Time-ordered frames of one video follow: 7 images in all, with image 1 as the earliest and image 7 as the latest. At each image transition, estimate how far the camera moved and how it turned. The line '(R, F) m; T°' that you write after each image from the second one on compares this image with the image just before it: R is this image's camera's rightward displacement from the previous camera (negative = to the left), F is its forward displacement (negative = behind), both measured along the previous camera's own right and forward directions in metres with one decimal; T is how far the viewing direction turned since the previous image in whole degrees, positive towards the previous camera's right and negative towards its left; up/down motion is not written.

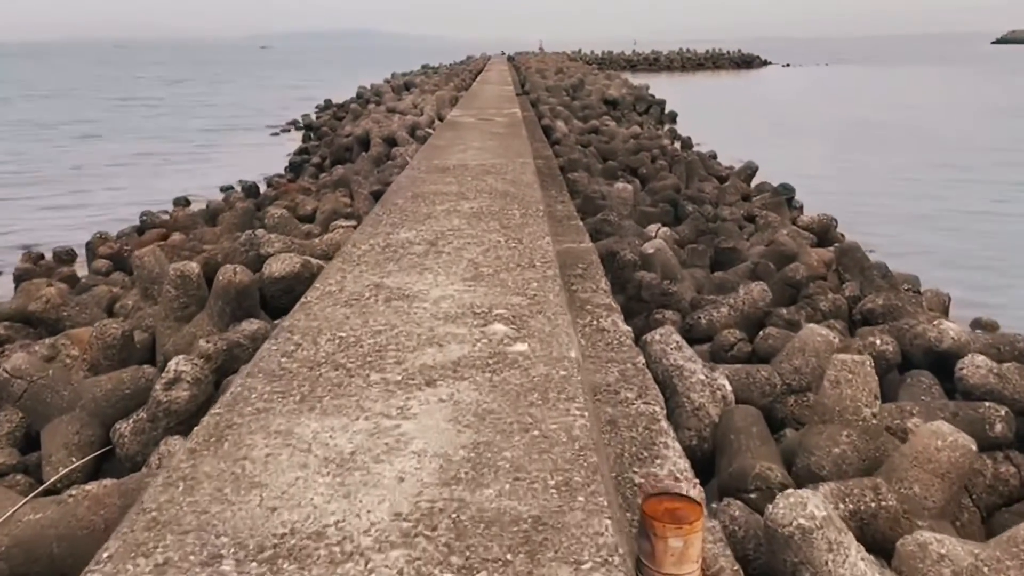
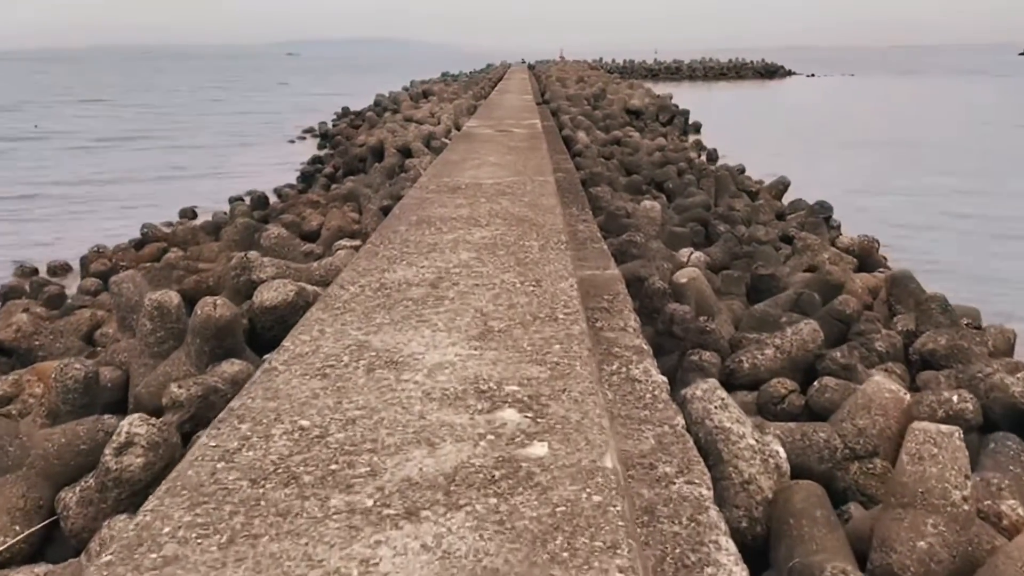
(0.0, +0.5) m; -1°
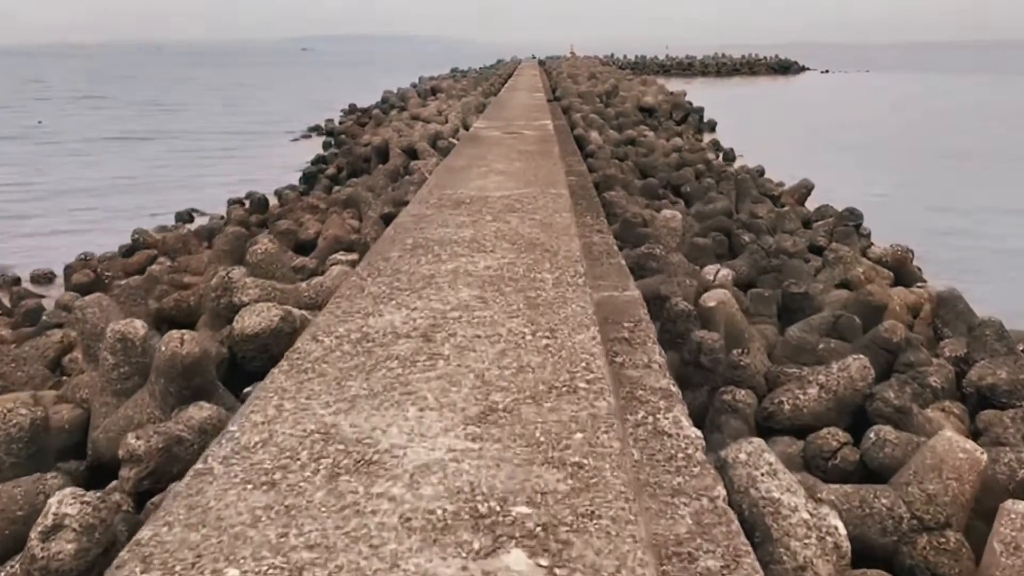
(0.0, +0.4) m; -1°
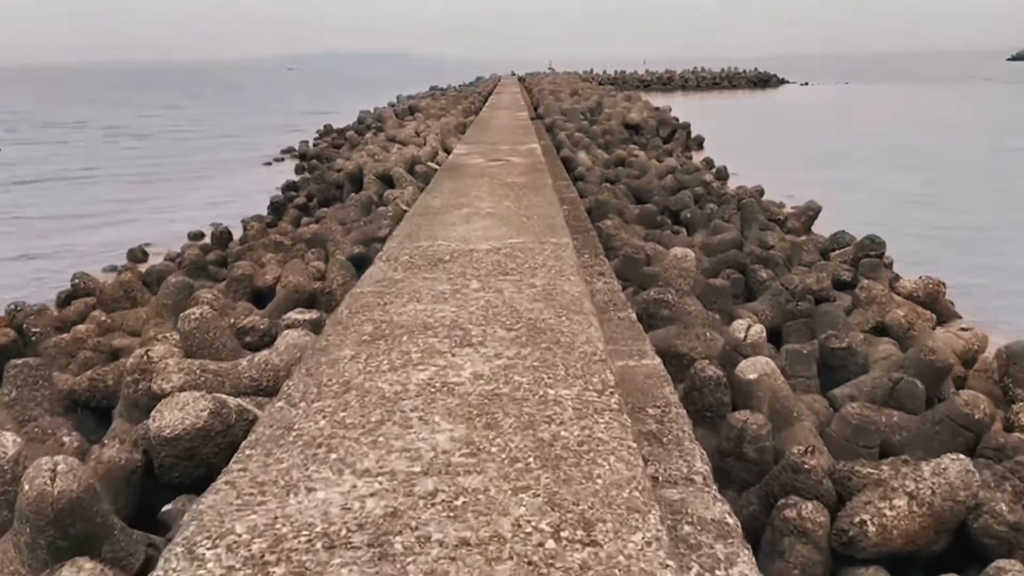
(0.0, +0.8) m; +1°
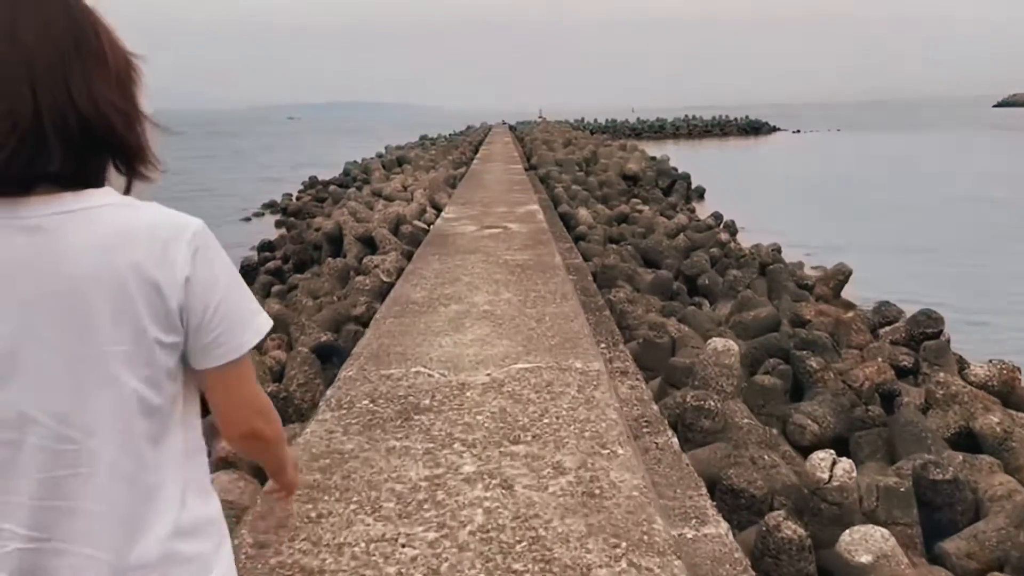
(0.0, +1.0) m; +1°
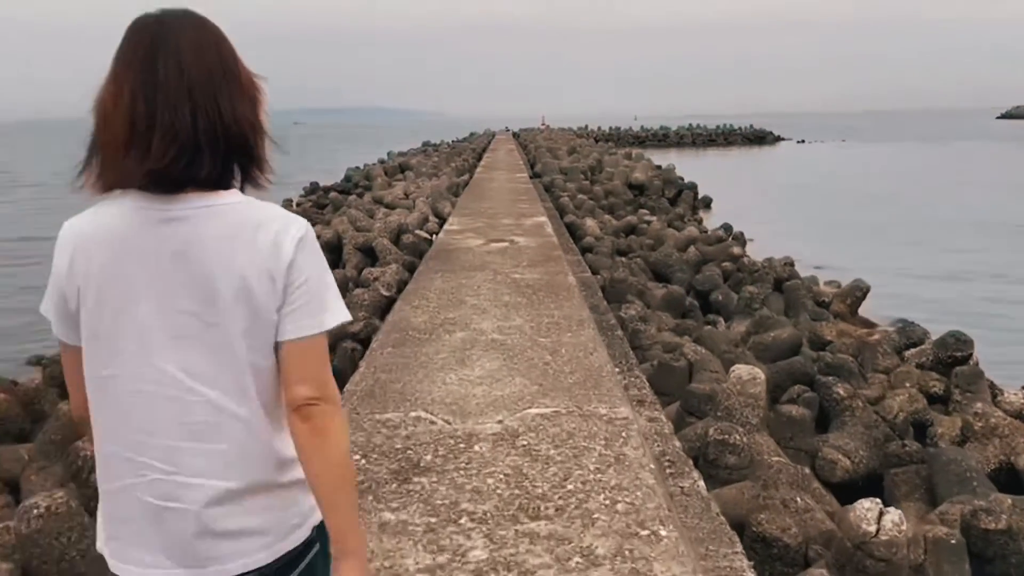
(0.0, +0.3) m; 0°
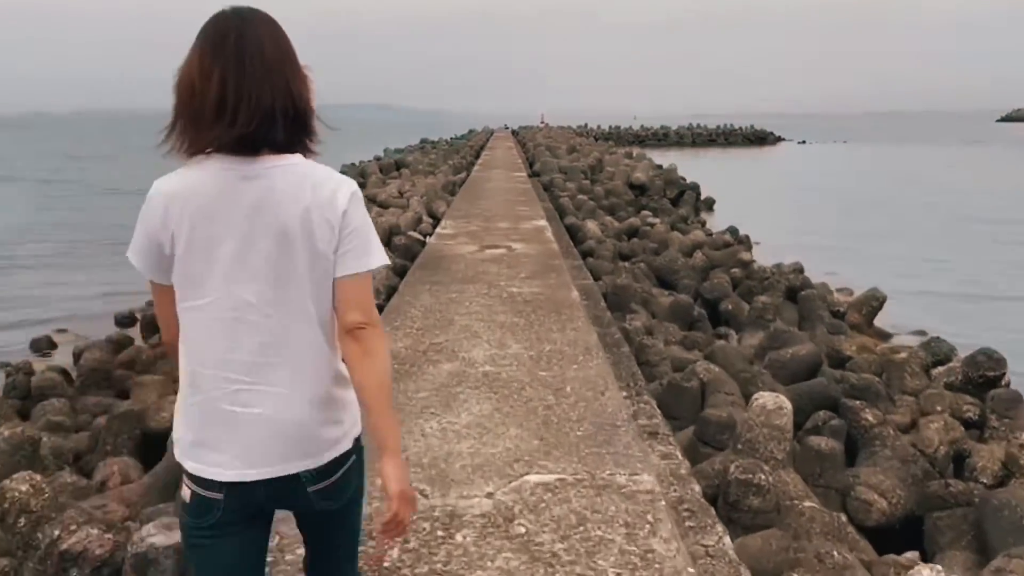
(0.0, +0.4) m; 0°
